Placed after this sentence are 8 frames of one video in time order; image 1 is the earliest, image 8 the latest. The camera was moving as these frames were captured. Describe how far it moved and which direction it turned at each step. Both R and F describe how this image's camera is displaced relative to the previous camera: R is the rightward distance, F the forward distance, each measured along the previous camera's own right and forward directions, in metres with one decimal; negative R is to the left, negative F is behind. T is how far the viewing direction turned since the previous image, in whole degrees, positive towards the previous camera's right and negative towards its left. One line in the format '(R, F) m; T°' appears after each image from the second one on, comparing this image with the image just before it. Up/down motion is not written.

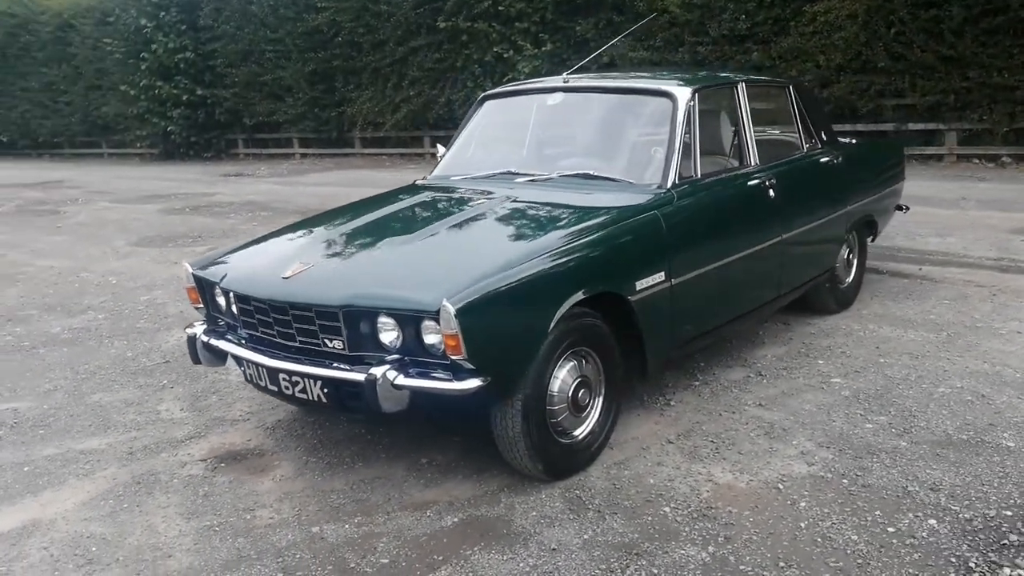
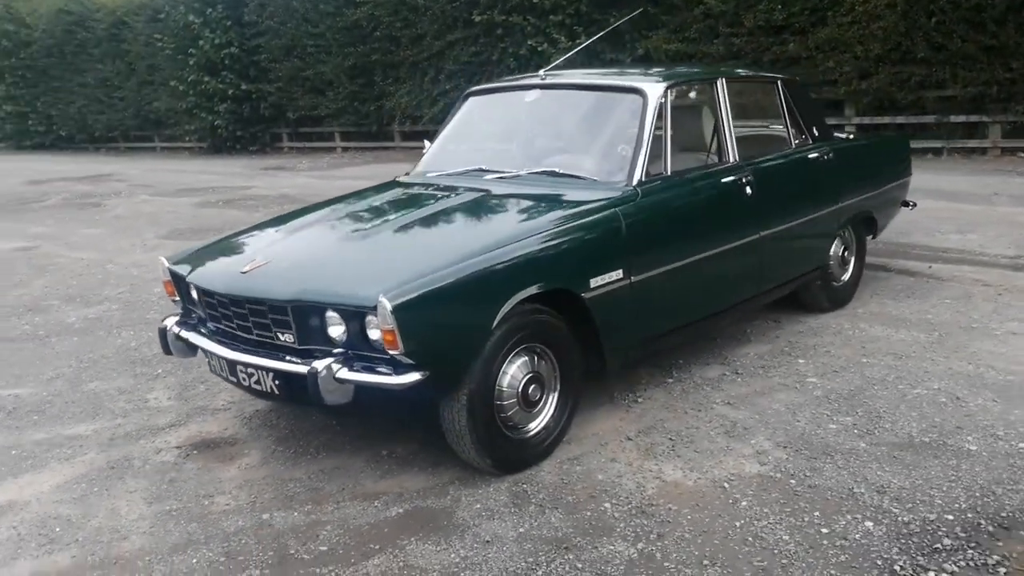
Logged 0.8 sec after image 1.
(+0.4, 0.0) m; -4°
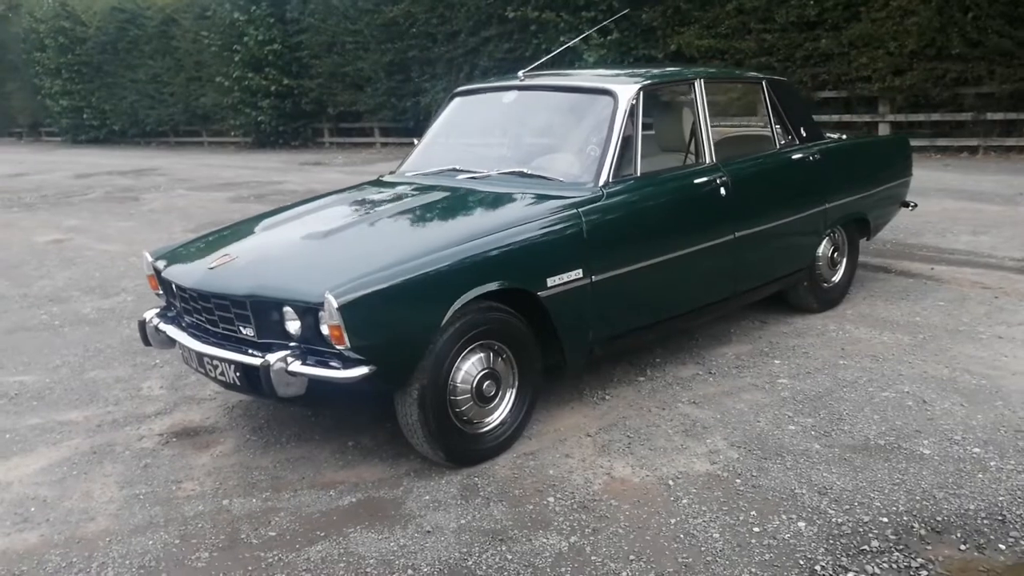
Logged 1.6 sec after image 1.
(+0.4, -0.1) m; -3°
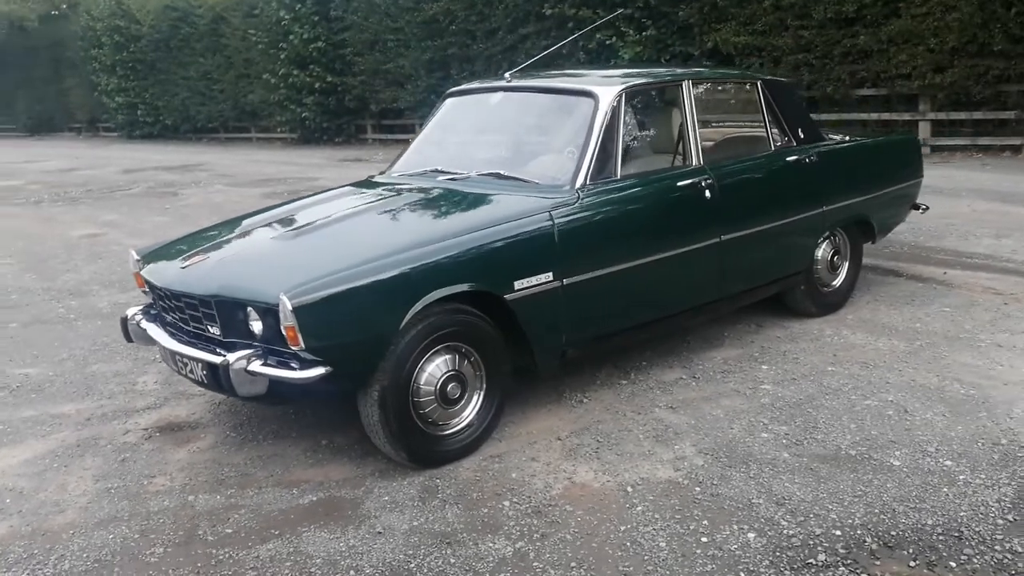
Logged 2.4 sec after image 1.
(+0.4, 0.0) m; -3°
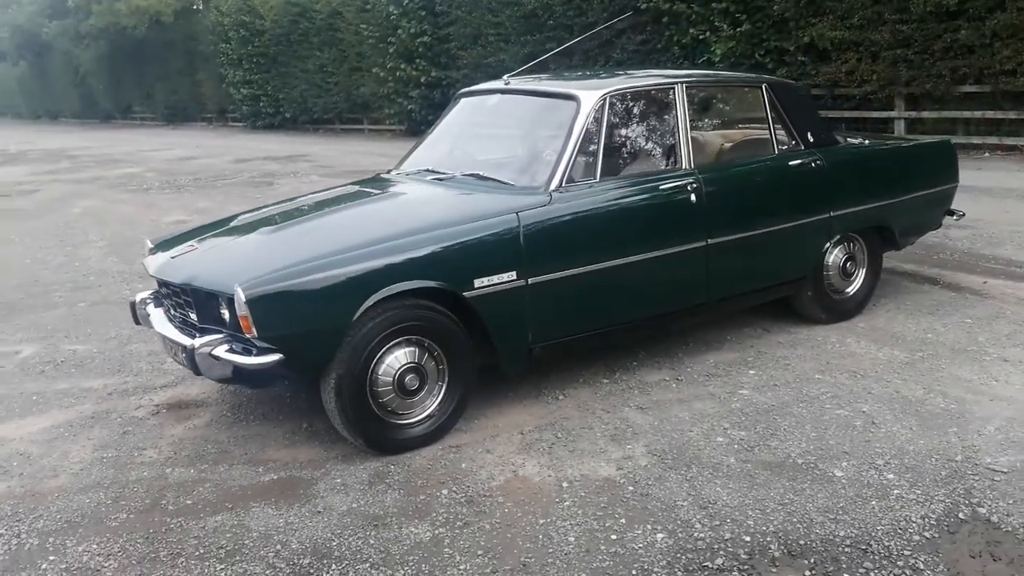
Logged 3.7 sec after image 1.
(+0.7, -0.1) m; -8°
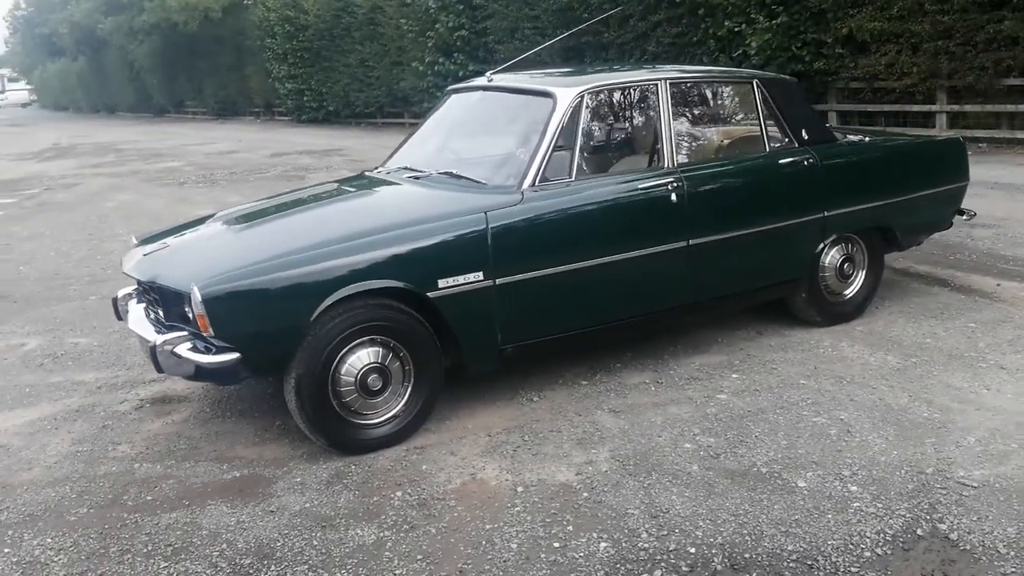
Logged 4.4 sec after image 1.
(+0.4, +0.1) m; -3°
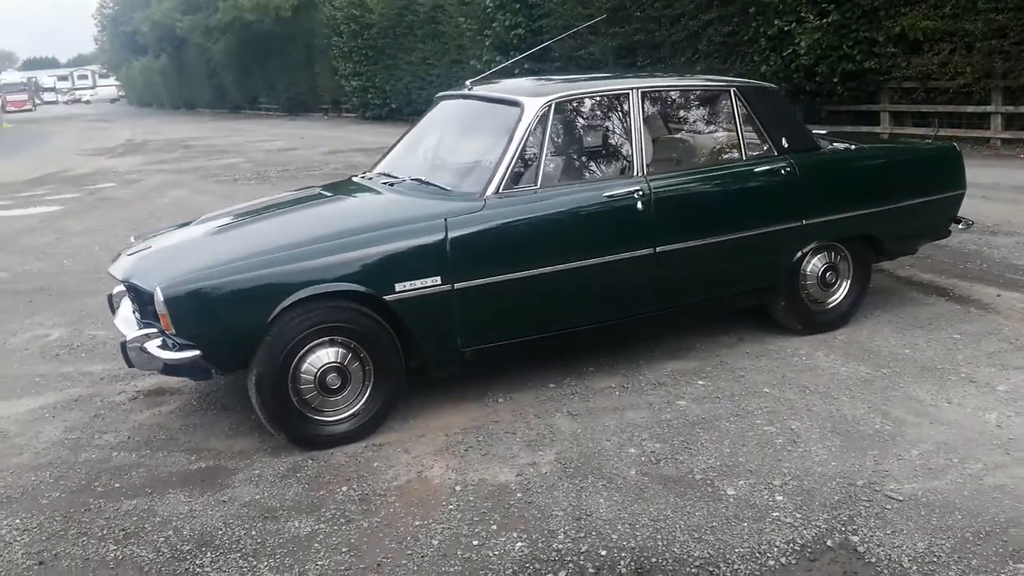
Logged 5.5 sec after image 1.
(+0.5, -0.1) m; -4°
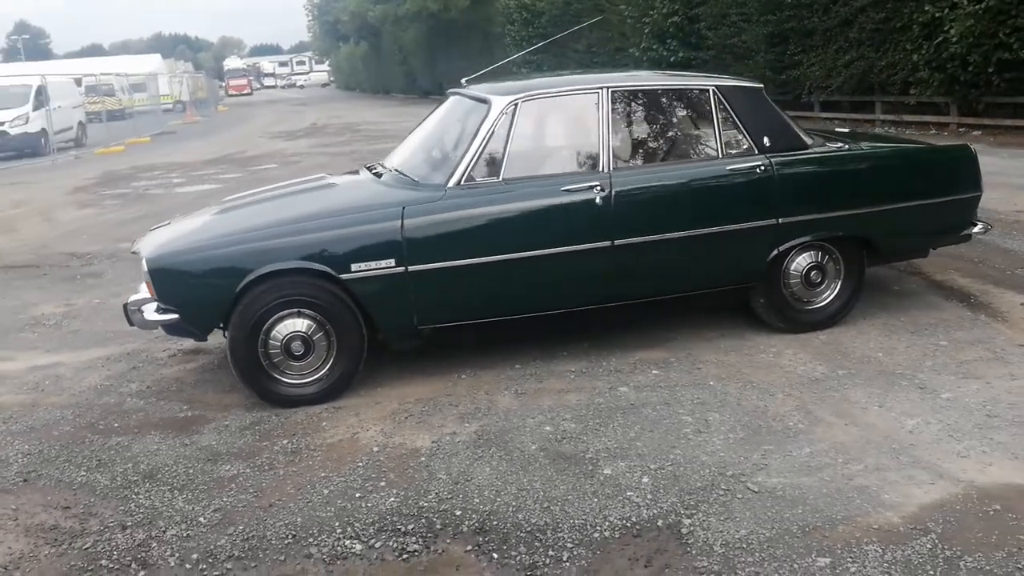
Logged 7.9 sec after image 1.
(+1.2, -0.2) m; -12°
